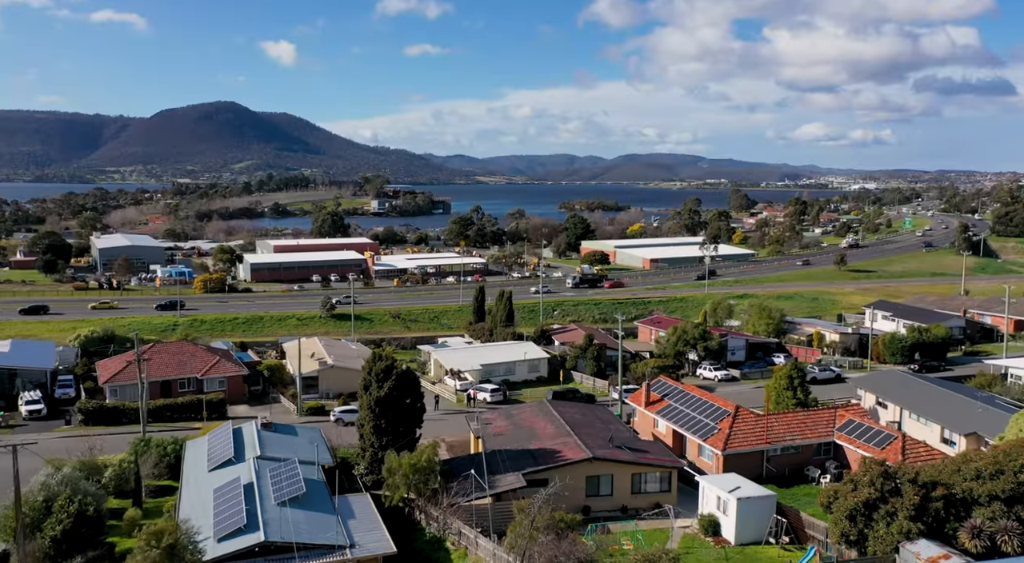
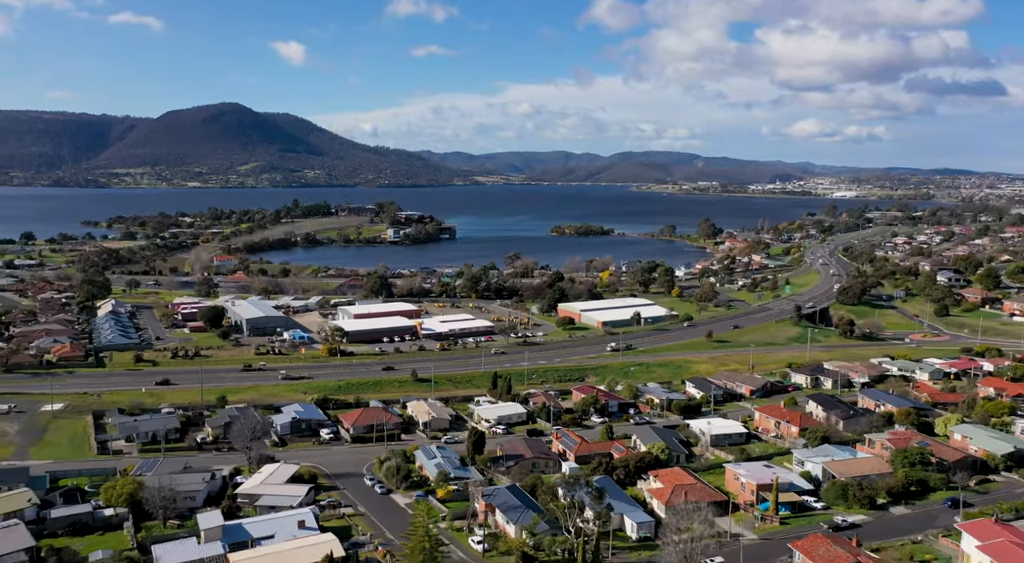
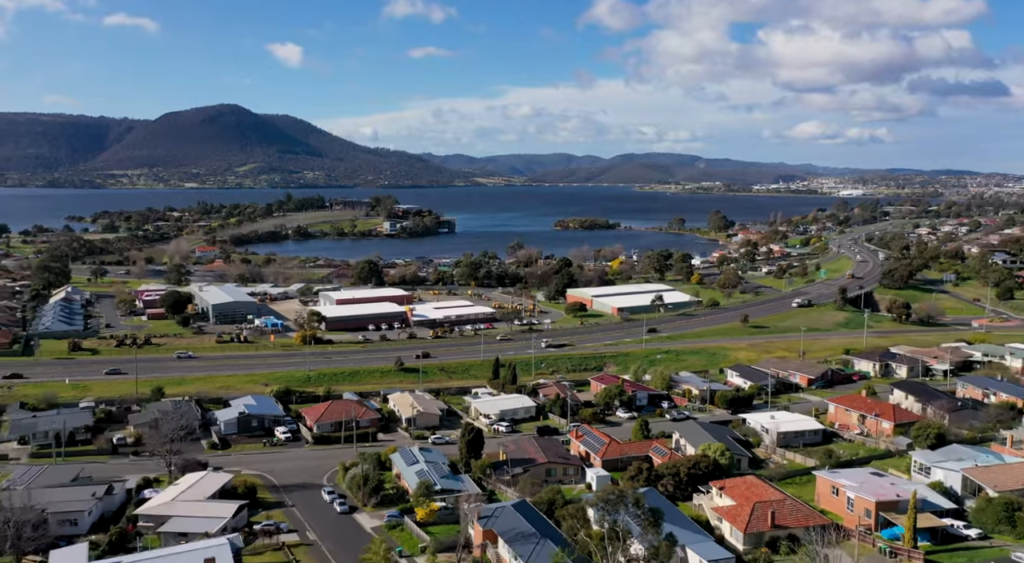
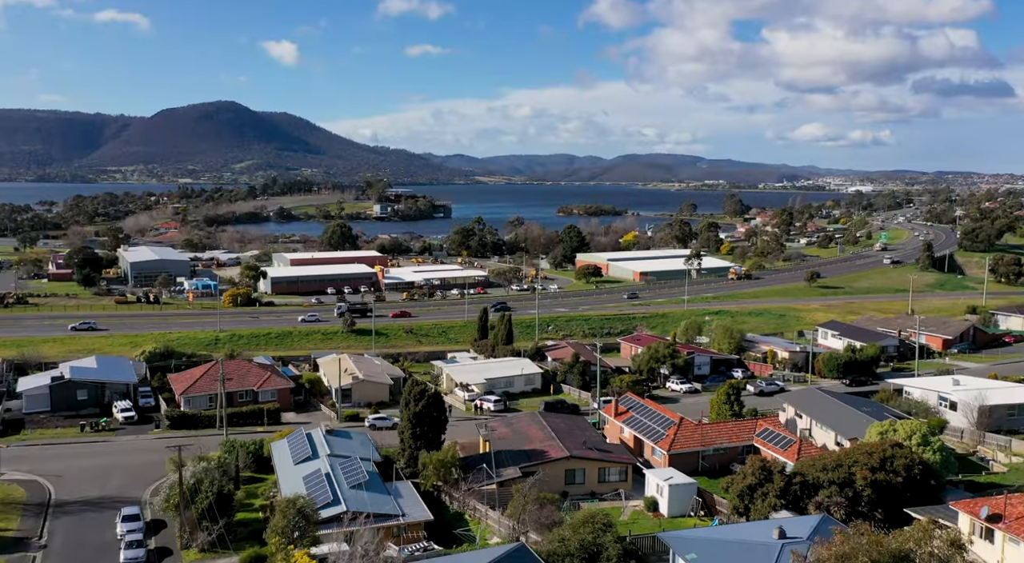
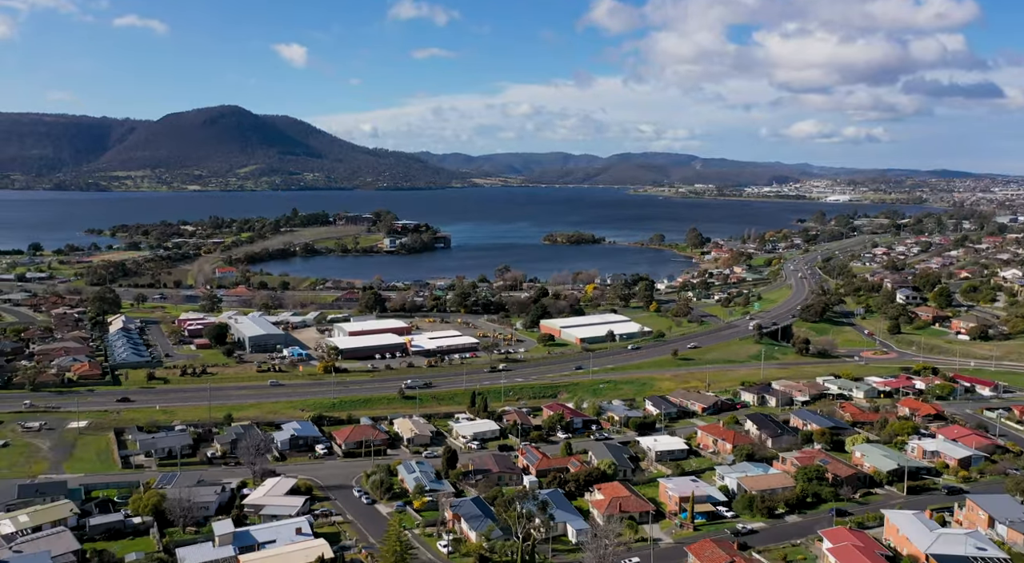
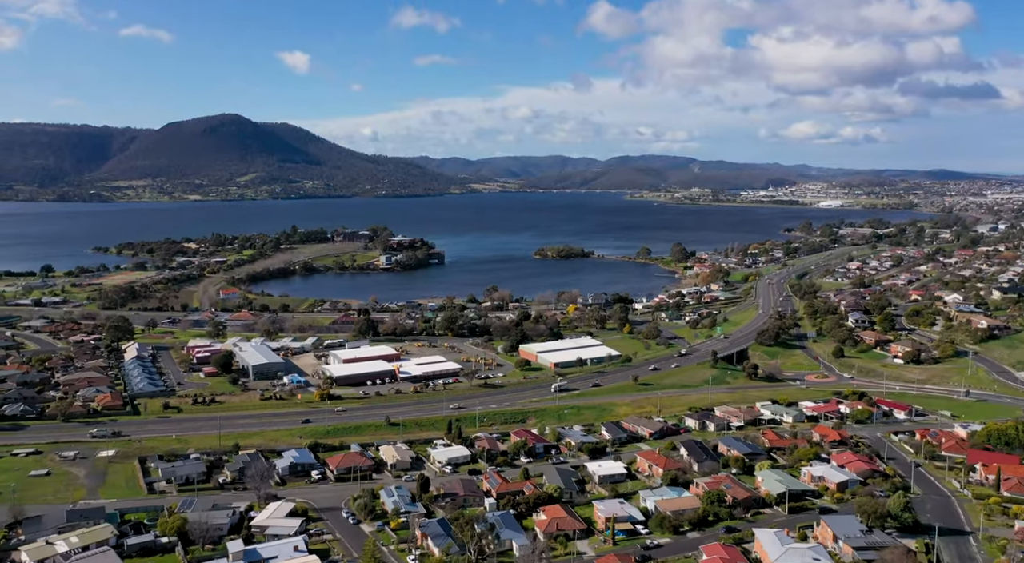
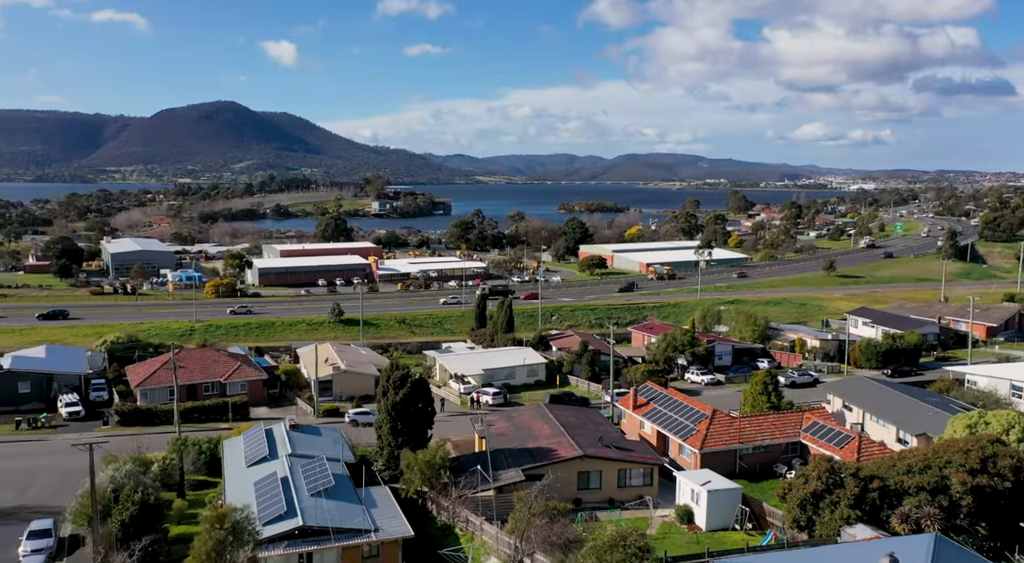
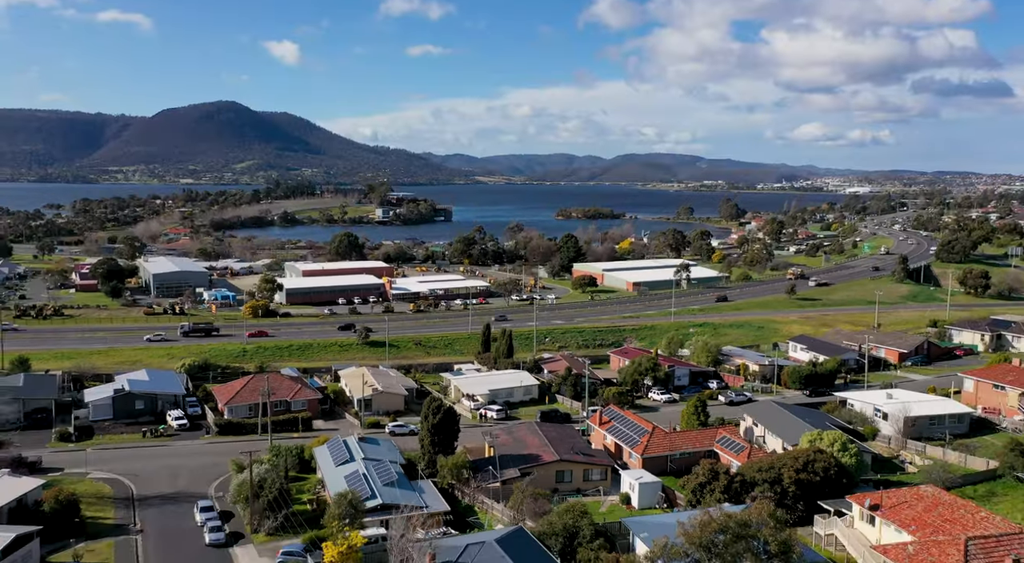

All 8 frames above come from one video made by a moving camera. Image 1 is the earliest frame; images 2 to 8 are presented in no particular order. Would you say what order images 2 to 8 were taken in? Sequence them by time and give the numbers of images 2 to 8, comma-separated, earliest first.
7, 4, 8, 3, 2, 5, 6
